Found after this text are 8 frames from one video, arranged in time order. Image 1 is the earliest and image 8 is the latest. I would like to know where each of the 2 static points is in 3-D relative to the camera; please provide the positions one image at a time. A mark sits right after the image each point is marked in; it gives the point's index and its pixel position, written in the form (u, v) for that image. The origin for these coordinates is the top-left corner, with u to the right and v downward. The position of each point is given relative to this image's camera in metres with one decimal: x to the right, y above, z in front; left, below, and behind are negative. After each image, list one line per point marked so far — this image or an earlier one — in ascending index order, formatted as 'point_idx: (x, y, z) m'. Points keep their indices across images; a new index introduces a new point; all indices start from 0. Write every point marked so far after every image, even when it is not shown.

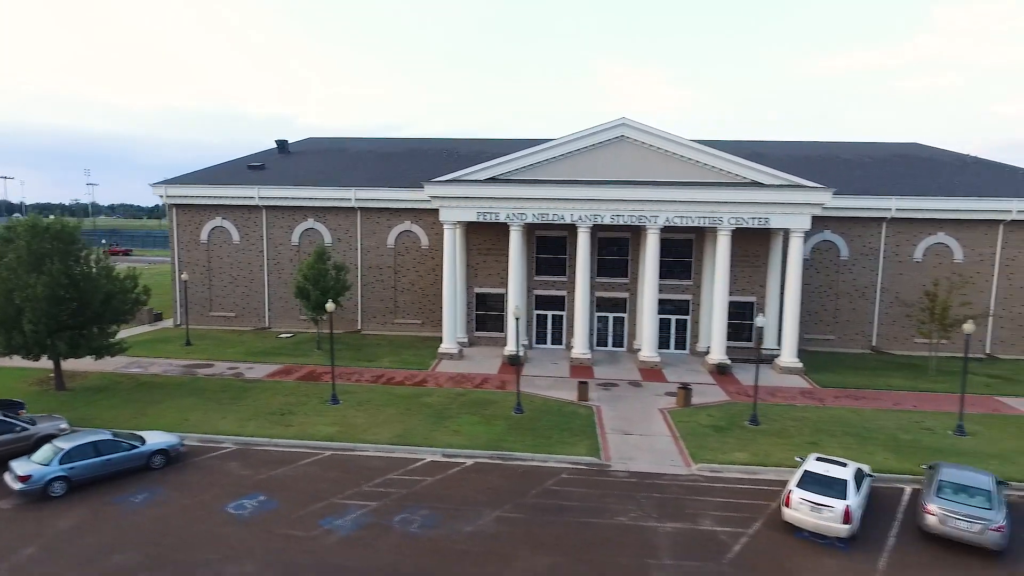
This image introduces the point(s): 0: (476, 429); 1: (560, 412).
0: (-1.0, -4.0, +17.2) m
1: (+1.5, -3.8, +18.7) m
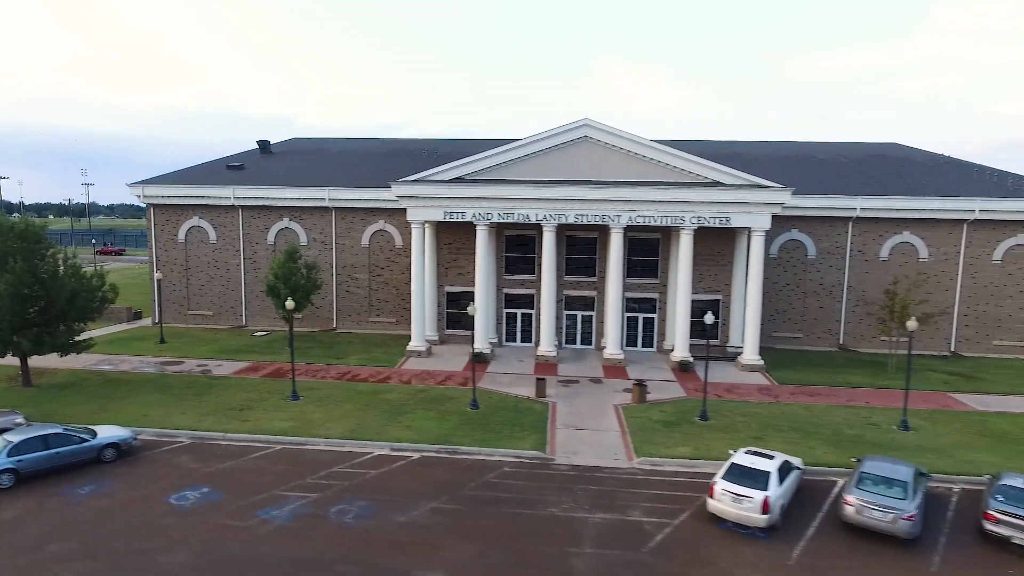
0: (-2.4, -3.9, +17.5) m
1: (+0.1, -3.8, +19.0) m
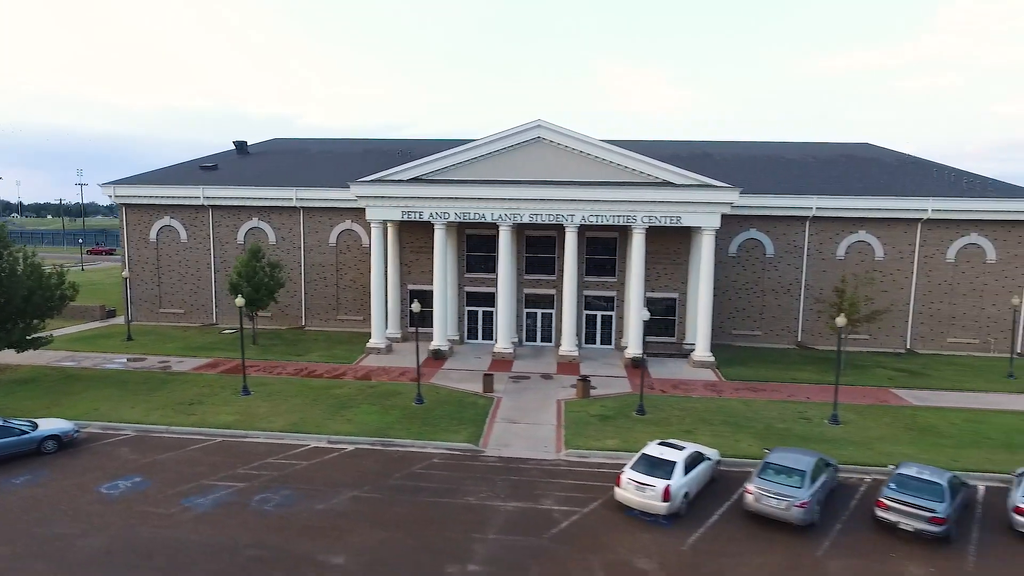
0: (-4.2, -3.8, +18.0) m
1: (-1.7, -3.7, +19.5) m
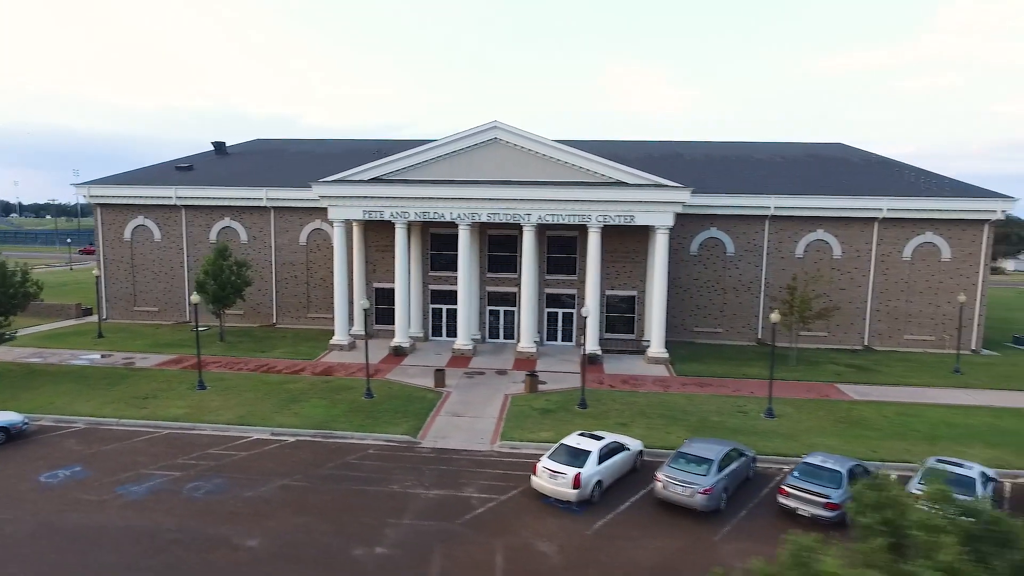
0: (-5.9, -3.8, +18.5) m
1: (-3.4, -3.6, +20.0) m
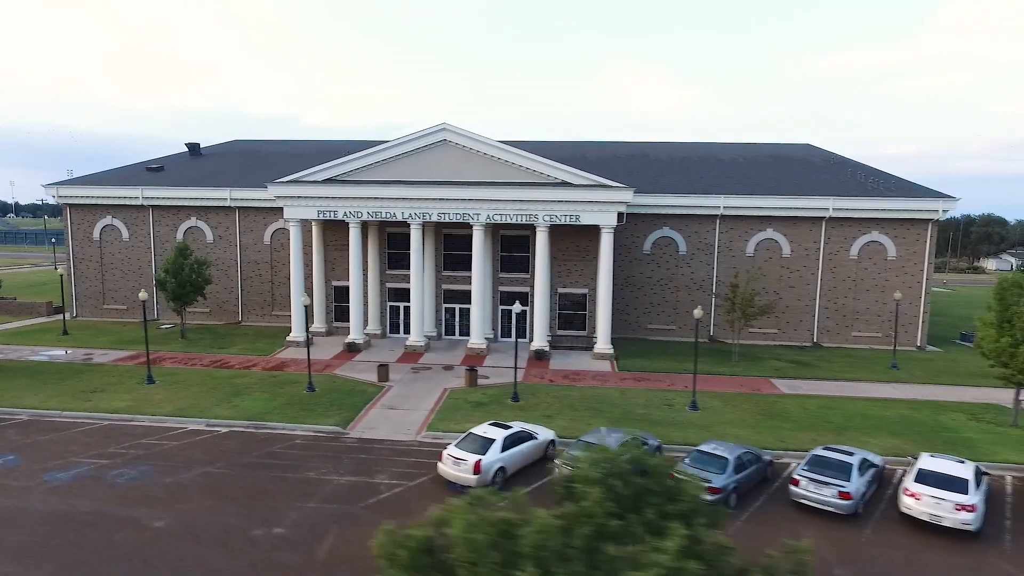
0: (-8.0, -3.7, +19.2) m
1: (-5.5, -3.5, +20.7) m
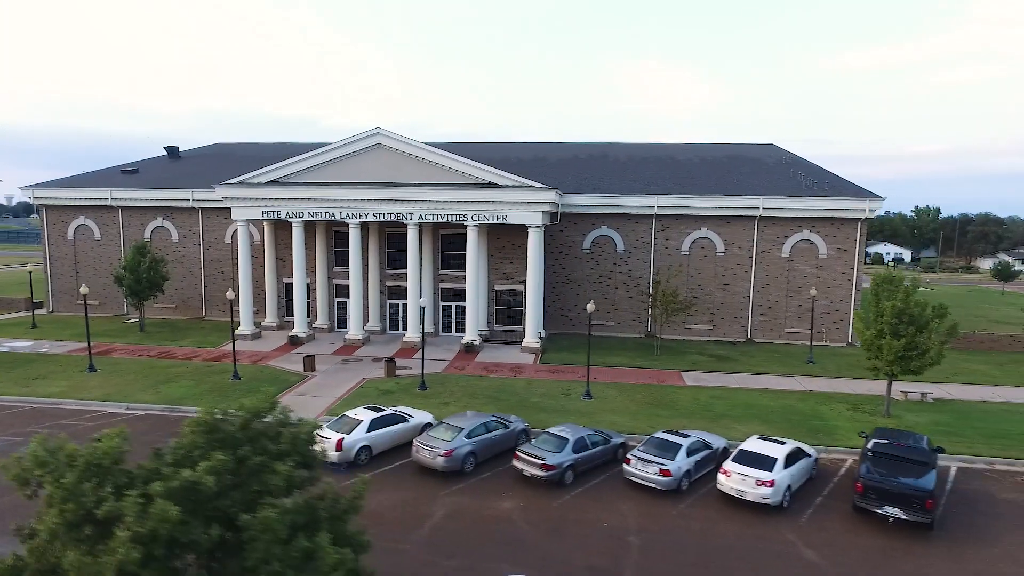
0: (-11.2, -3.5, +20.6) m
1: (-8.7, -3.3, +22.1) m
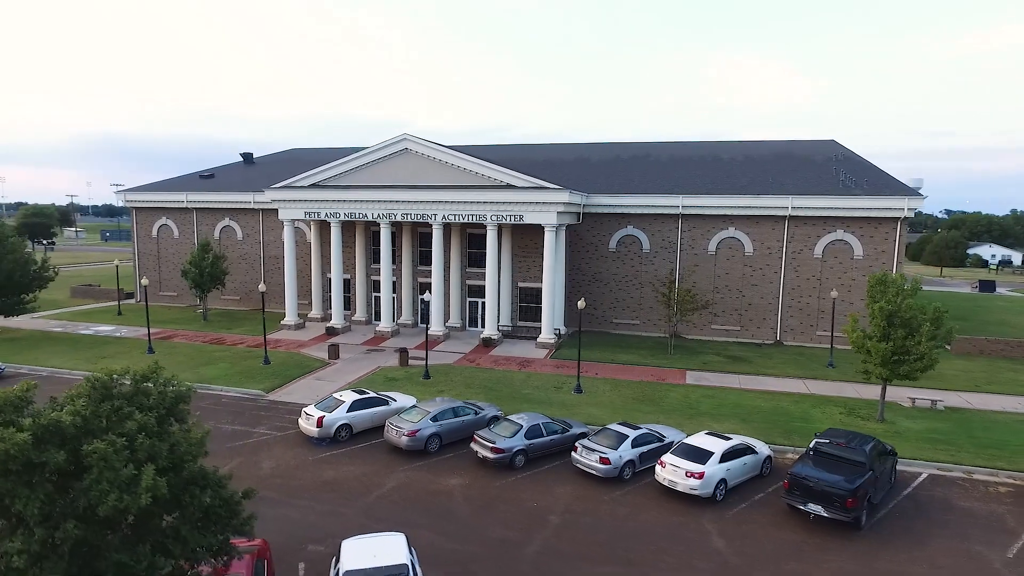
0: (-11.3, -3.2, +23.3) m
1: (-8.6, -3.1, +24.4) m
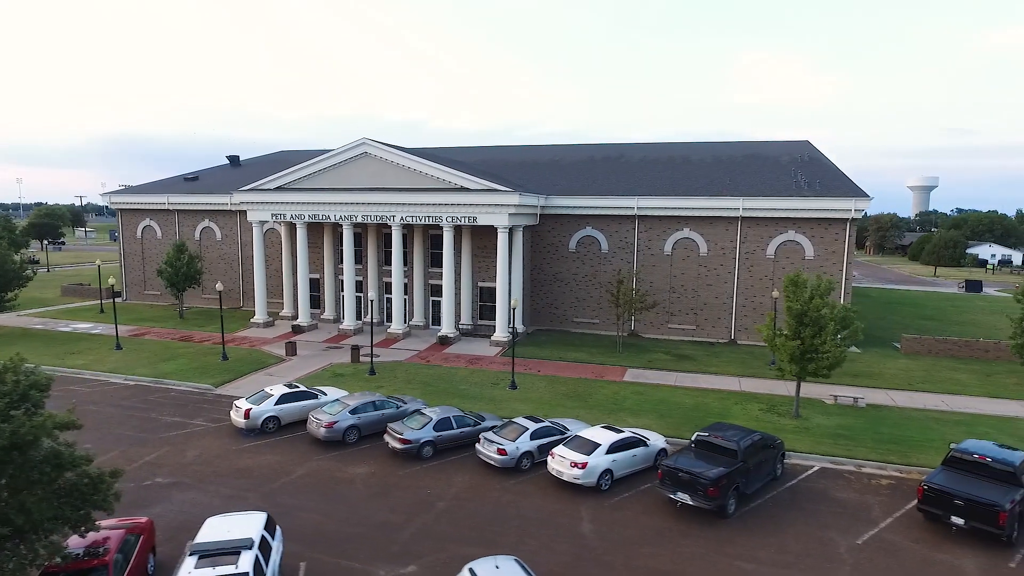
0: (-13.5, -3.2, +24.3) m
1: (-10.8, -3.1, +25.4) m
